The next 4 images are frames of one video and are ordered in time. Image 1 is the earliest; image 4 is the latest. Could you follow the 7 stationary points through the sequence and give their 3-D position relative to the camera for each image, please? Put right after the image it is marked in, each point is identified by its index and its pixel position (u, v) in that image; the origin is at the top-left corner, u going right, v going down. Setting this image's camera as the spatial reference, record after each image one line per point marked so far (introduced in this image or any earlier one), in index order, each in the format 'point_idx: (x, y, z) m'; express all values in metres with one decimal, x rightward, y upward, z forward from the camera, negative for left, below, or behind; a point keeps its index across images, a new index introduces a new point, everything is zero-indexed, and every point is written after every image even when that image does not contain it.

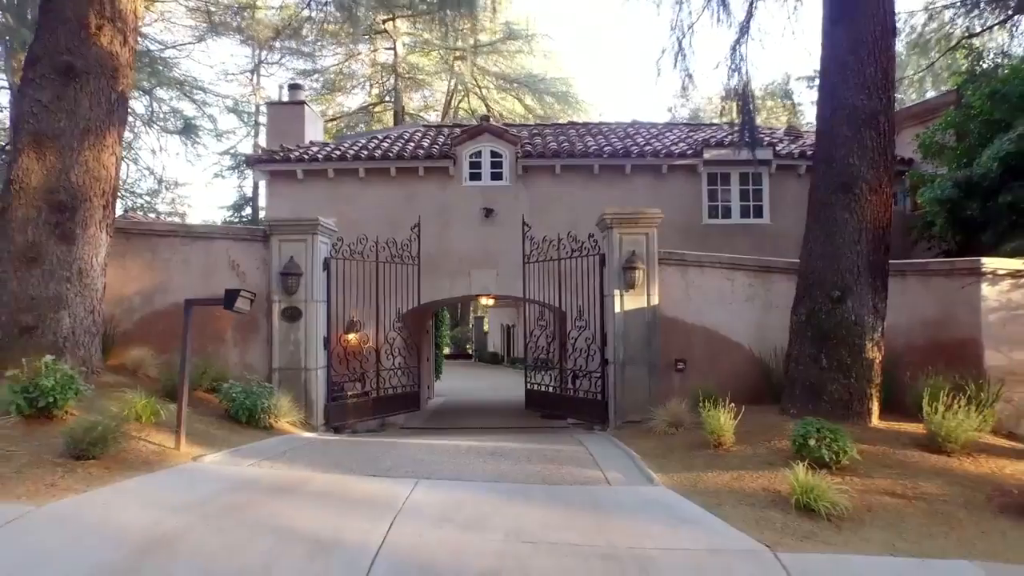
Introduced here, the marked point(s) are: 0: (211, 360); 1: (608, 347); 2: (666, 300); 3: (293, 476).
0: (-5.3, -1.3, +12.1) m
1: (+1.7, -1.1, +12.1) m
2: (+2.7, -0.2, +12.2) m
3: (-2.2, -1.9, +6.8) m
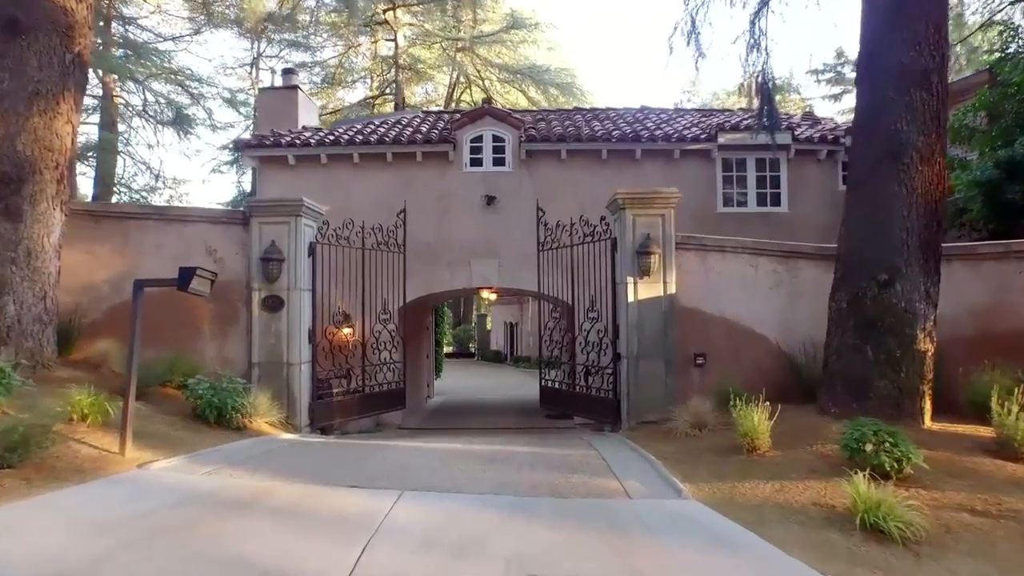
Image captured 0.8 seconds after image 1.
0: (-5.3, -1.1, +11.1) m
1: (+1.7, -0.8, +11.1) m
2: (+2.8, 0.0, +11.1) m
3: (-2.2, -1.7, +5.8) m
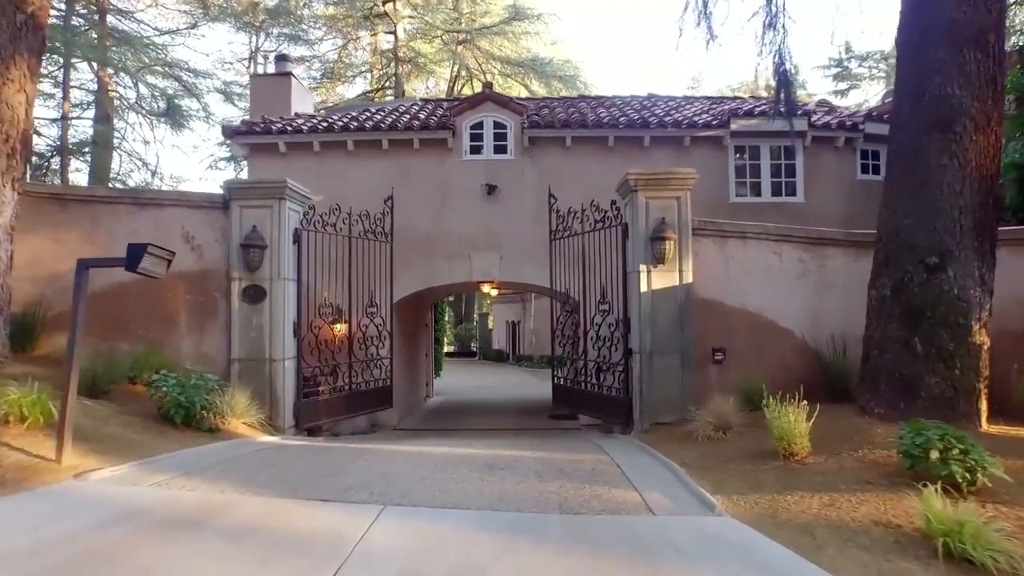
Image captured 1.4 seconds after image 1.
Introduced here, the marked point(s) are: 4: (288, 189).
0: (-5.2, -0.9, +10.2) m
1: (+1.8, -0.7, +10.2) m
2: (+2.8, +0.2, +10.2) m
3: (-2.2, -1.5, +4.9) m
4: (-3.3, +1.5, +10.2) m
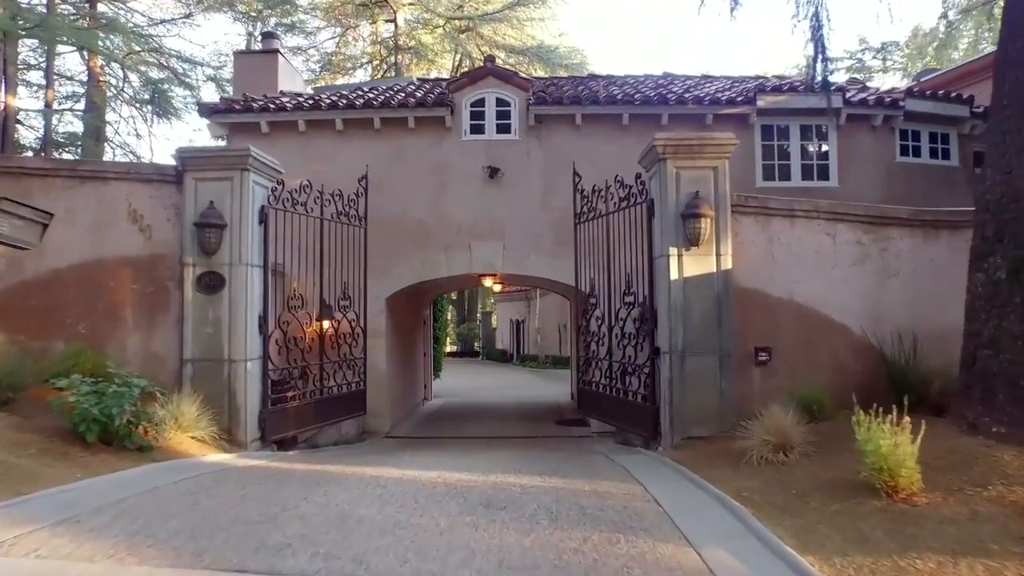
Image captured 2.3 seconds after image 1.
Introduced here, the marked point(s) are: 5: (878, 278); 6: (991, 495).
0: (-5.2, -0.8, +8.7) m
1: (+1.8, -0.5, +8.5) m
2: (+2.9, +0.3, +8.6) m
3: (-2.1, -1.4, +3.3) m
4: (-3.3, +1.6, +8.7) m
5: (+4.7, +0.1, +8.7) m
6: (+3.0, -1.3, +4.3) m
